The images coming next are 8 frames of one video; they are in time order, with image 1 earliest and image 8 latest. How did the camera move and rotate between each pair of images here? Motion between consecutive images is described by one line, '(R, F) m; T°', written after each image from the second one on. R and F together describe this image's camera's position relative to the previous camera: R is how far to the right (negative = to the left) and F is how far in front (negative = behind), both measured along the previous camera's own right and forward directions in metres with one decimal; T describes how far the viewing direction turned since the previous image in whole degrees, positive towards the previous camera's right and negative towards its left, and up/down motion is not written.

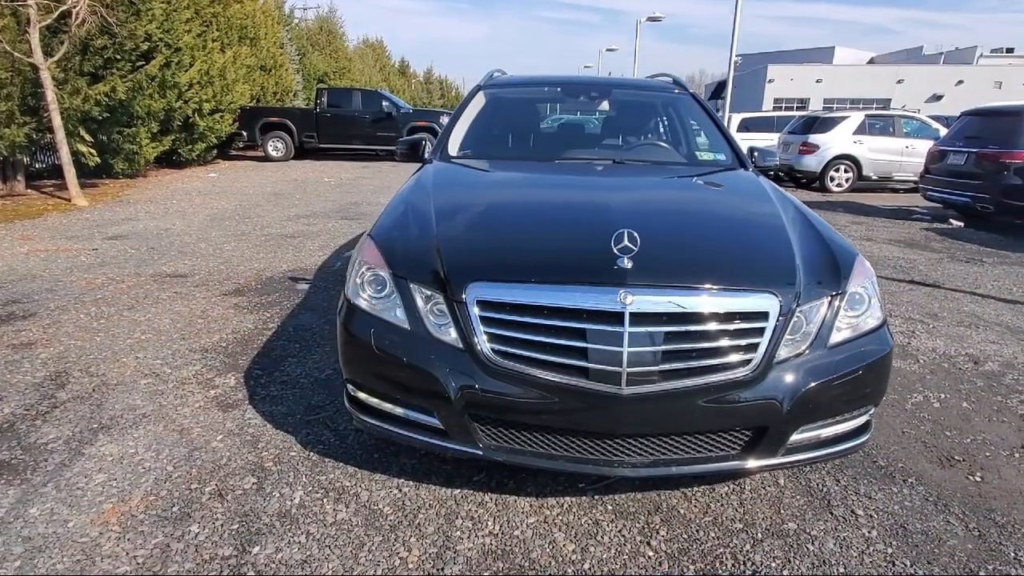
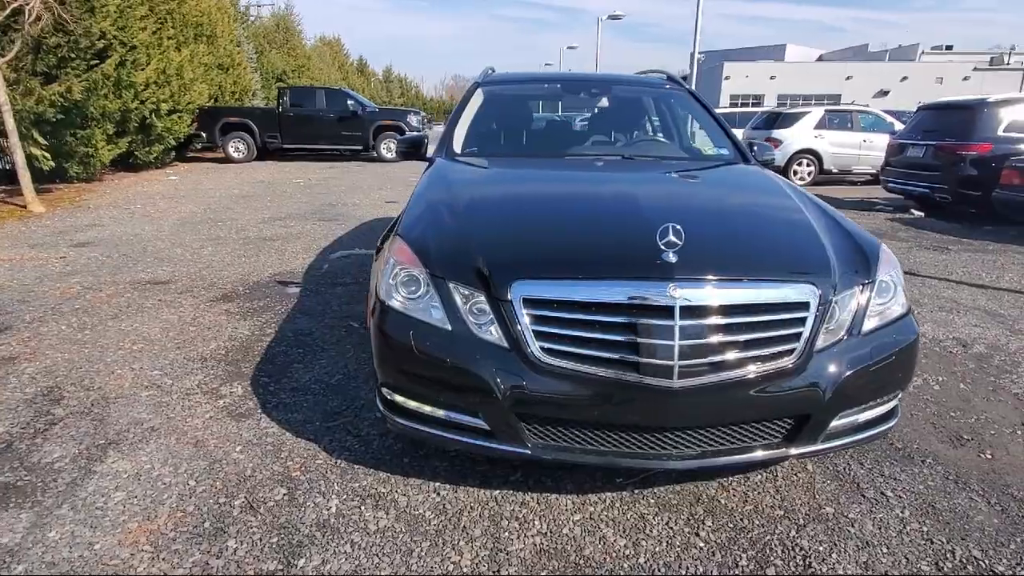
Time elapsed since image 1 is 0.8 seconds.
(-0.3, 0.0) m; +4°
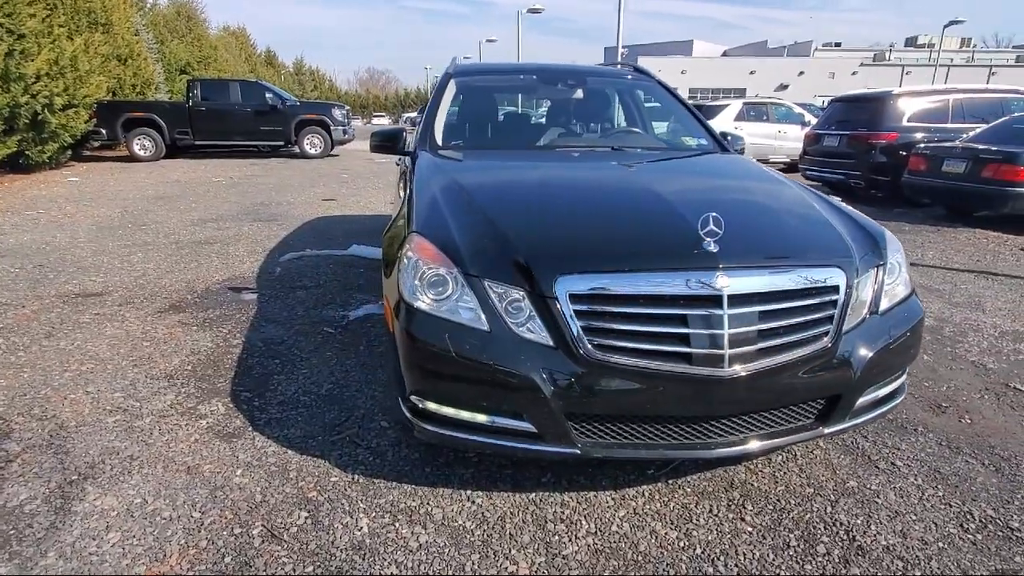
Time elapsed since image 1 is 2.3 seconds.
(-0.4, +0.1) m; +7°
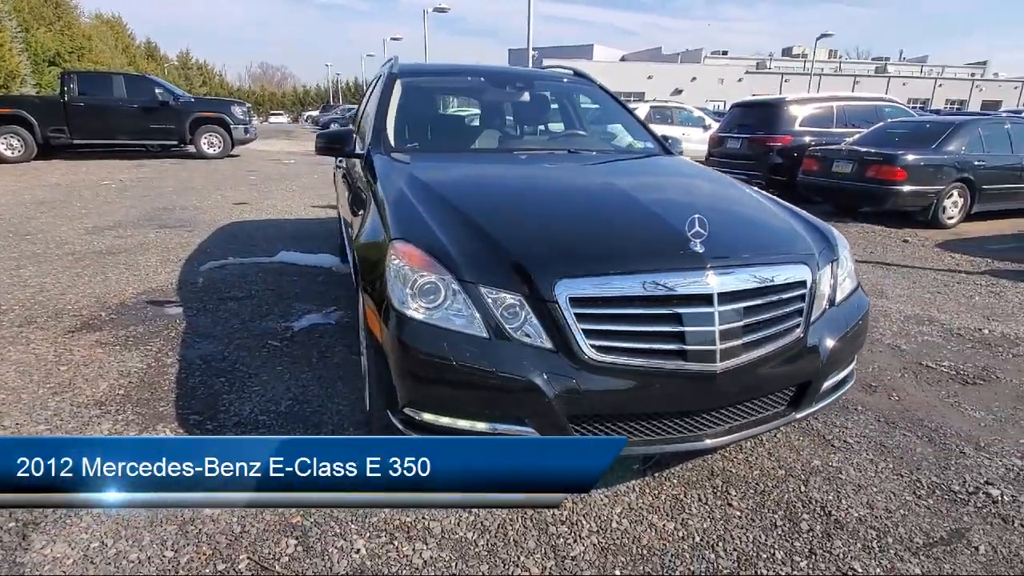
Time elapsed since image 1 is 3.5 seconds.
(-0.3, 0.0) m; +9°
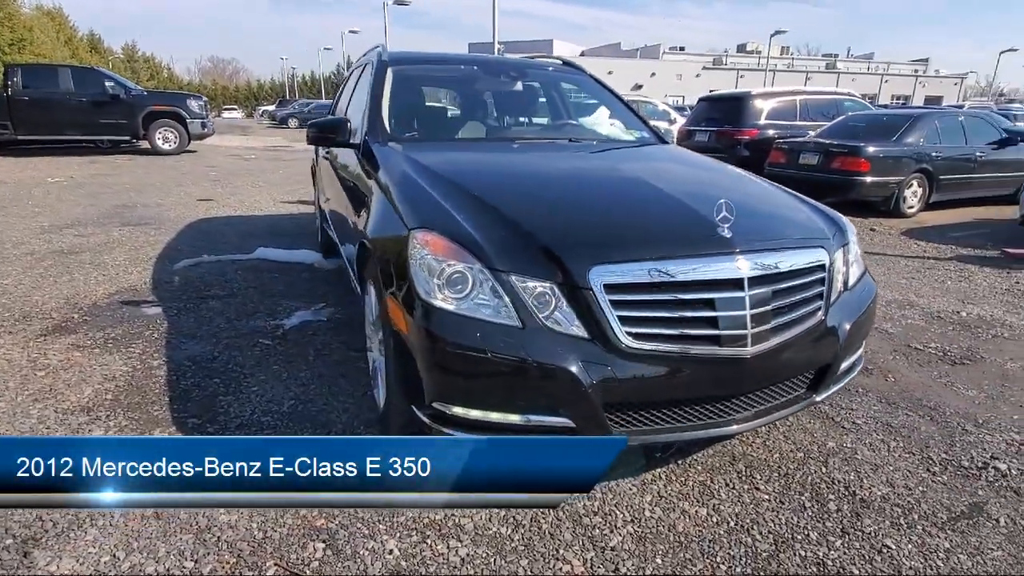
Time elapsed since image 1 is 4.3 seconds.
(-0.2, +0.1) m; +4°
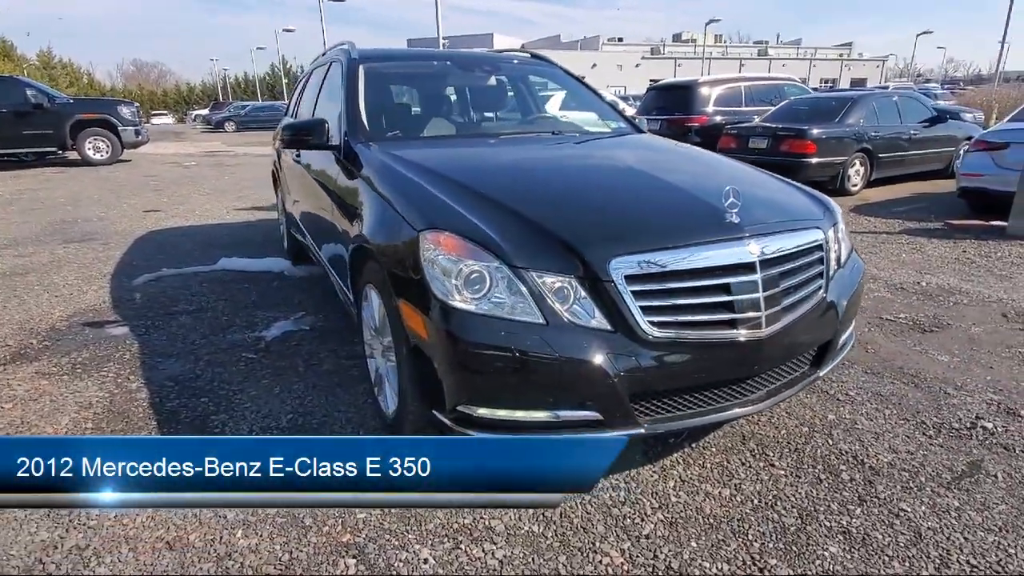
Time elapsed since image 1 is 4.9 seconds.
(-0.2, 0.0) m; +5°
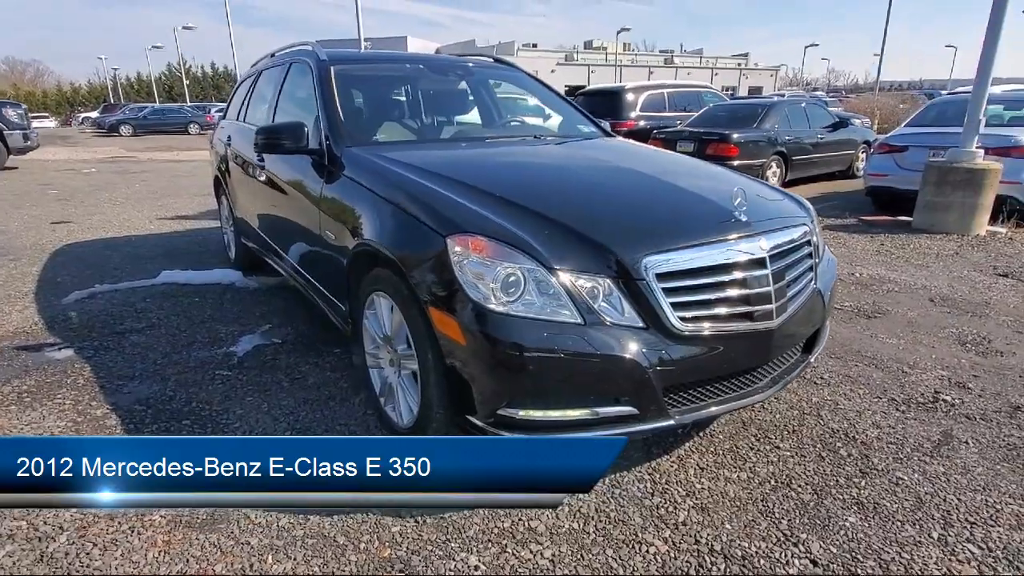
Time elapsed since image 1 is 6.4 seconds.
(-0.4, 0.0) m; +8°
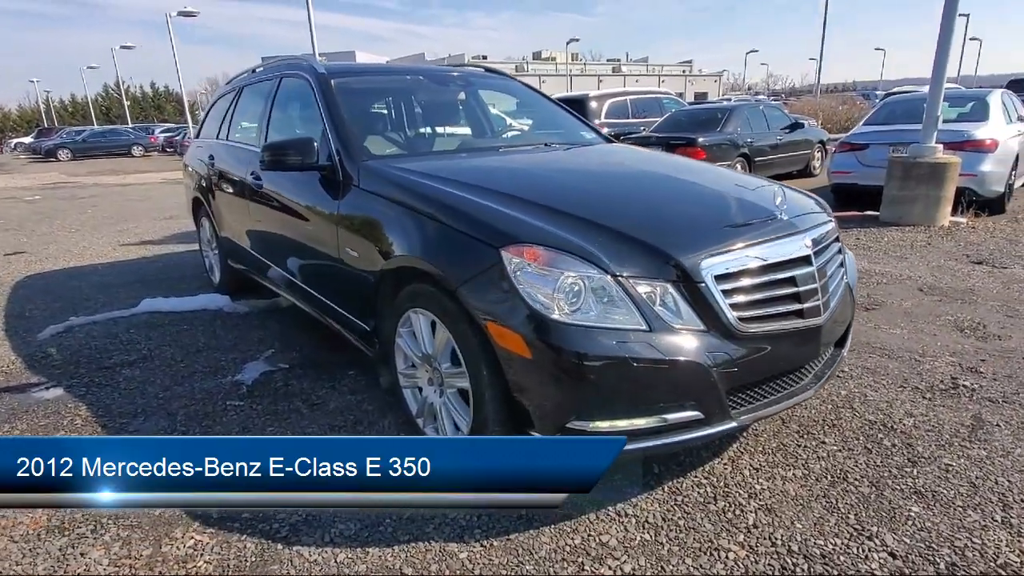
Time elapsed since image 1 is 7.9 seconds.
(-0.3, +0.1) m; +4°
